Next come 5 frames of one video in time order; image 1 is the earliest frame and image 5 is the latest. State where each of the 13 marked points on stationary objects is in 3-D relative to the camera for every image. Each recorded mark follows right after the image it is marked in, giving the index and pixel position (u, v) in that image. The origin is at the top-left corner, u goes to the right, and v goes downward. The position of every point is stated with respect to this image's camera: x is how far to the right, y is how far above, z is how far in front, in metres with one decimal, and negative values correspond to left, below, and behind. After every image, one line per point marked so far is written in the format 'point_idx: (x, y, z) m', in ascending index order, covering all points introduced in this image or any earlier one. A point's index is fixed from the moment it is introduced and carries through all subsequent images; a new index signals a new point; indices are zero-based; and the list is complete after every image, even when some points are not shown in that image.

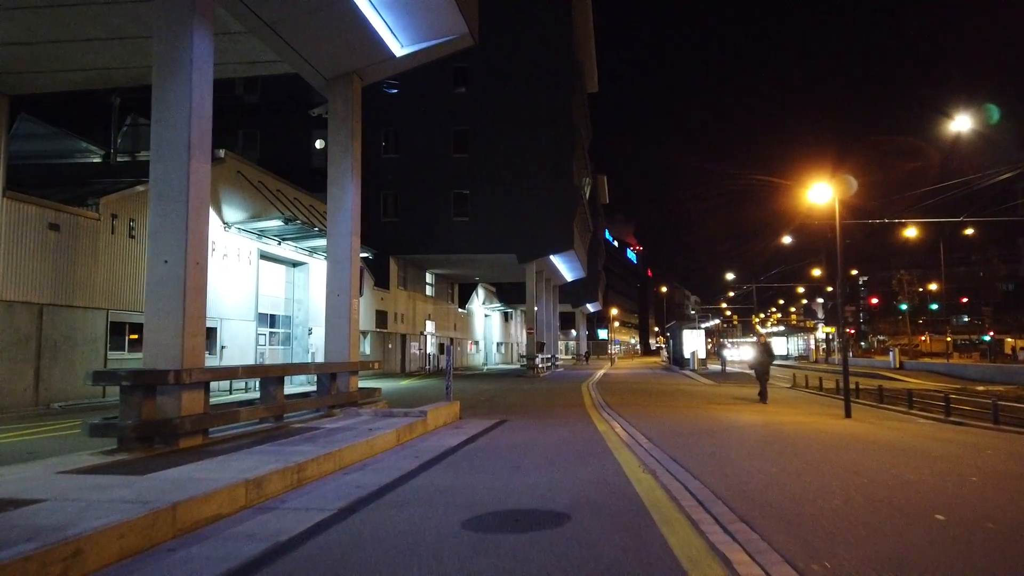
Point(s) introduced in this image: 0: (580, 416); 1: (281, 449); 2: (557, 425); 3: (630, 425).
0: (+1.5, -2.8, +16.1) m
1: (-2.8, -1.9, +8.8) m
2: (+0.8, -2.6, +13.5) m
3: (+2.2, -2.5, +13.4) m
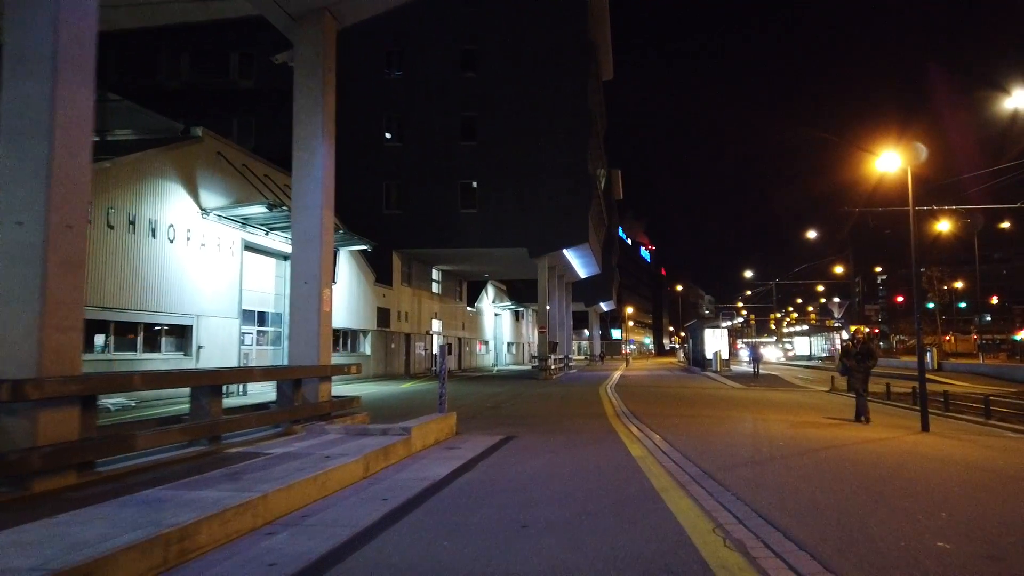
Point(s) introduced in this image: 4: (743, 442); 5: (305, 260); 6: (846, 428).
0: (+1.6, -2.6, +13.2) m
1: (-2.7, -1.7, +6.0) m
2: (+0.9, -2.3, +10.7) m
3: (+2.3, -2.3, +10.6) m
4: (+3.7, -2.4, +11.7) m
5: (-3.3, +0.4, +11.9) m
6: (+6.2, -2.6, +13.8) m
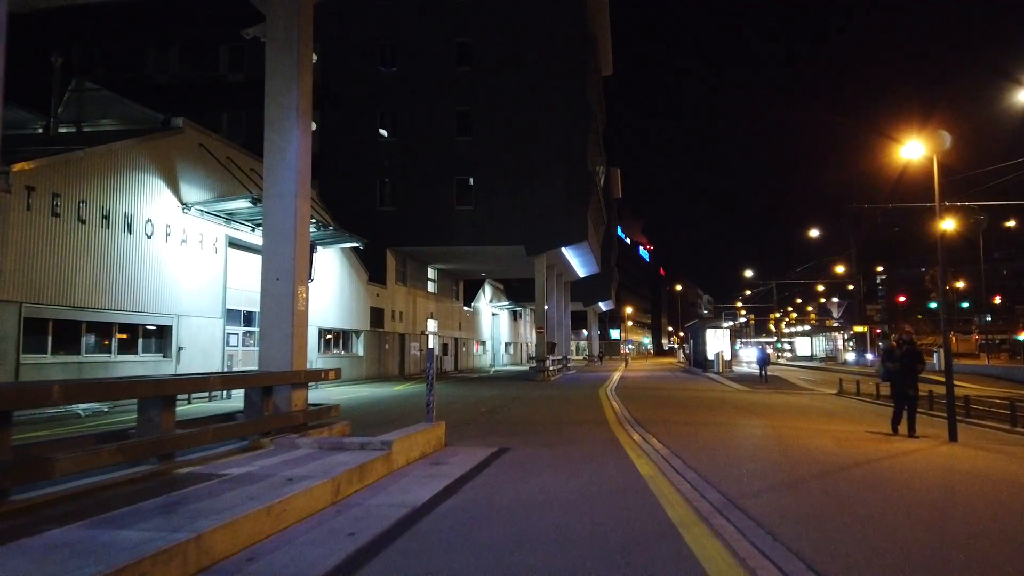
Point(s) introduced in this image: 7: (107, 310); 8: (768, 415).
0: (+1.5, -2.5, +12.1) m
1: (-2.8, -1.7, +4.9) m
2: (+0.9, -2.3, +9.6) m
3: (+2.2, -2.3, +9.5) m
4: (+3.6, -2.4, +10.6) m
5: (-3.4, +0.5, +10.8) m
6: (+6.1, -2.6, +12.7) m
7: (-10.7, -0.6, +19.7) m
8: (+6.6, -3.3, +19.2) m
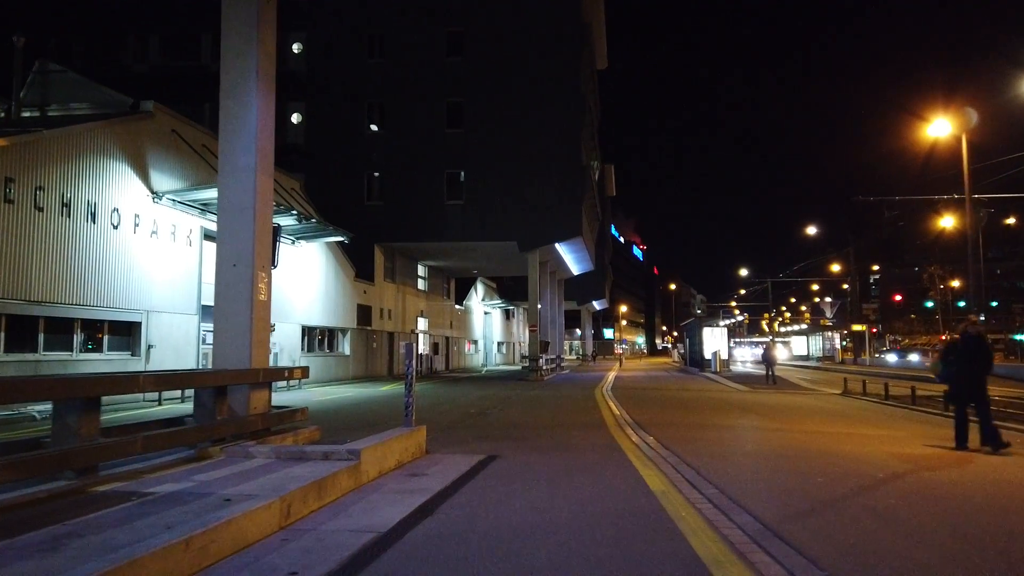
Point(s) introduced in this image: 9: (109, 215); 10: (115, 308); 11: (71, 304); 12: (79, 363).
0: (+1.4, -2.4, +10.9) m
1: (-2.9, -1.5, +3.6) m
2: (+0.7, -2.1, +8.3) m
3: (+2.1, -2.1, +8.2) m
4: (+3.4, -2.2, +9.4) m
5: (-3.6, +0.7, +9.5) m
6: (+5.9, -2.4, +11.5) m
7: (-10.9, -0.4, +18.3) m
8: (+6.4, -3.1, +18.0) m
9: (-10.6, +1.9, +19.6) m
10: (-10.6, -0.5, +19.8) m
11: (-10.9, -0.4, +18.5) m
12: (-11.0, -1.9, +18.9) m
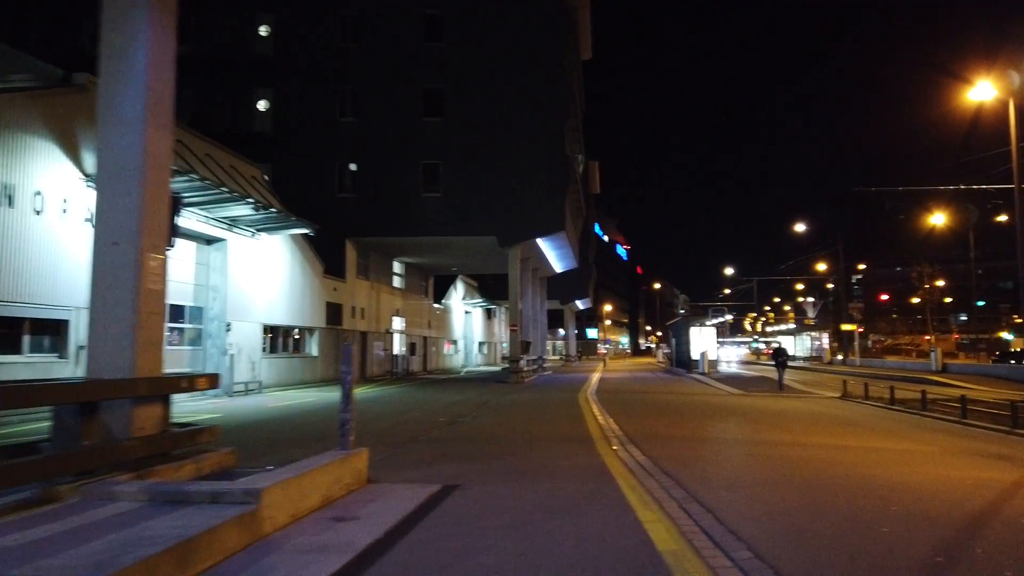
0: (+1.0, -2.2, +8.9) m
1: (-3.1, -1.3, +1.5) m
2: (+0.4, -2.0, +6.3) m
3: (+1.7, -2.0, +6.3) m
4: (+3.0, -2.1, +7.5) m
5: (-3.9, +0.8, +7.4) m
6: (+5.5, -2.3, +9.6) m
7: (-11.5, -0.3, +16.0) m
8: (+5.8, -3.0, +16.1) m
9: (-11.2, +2.1, +17.3) m
10: (-11.2, -0.4, +17.6) m
11: (-11.5, -0.2, +16.2) m
12: (-11.6, -1.8, +16.6) m
